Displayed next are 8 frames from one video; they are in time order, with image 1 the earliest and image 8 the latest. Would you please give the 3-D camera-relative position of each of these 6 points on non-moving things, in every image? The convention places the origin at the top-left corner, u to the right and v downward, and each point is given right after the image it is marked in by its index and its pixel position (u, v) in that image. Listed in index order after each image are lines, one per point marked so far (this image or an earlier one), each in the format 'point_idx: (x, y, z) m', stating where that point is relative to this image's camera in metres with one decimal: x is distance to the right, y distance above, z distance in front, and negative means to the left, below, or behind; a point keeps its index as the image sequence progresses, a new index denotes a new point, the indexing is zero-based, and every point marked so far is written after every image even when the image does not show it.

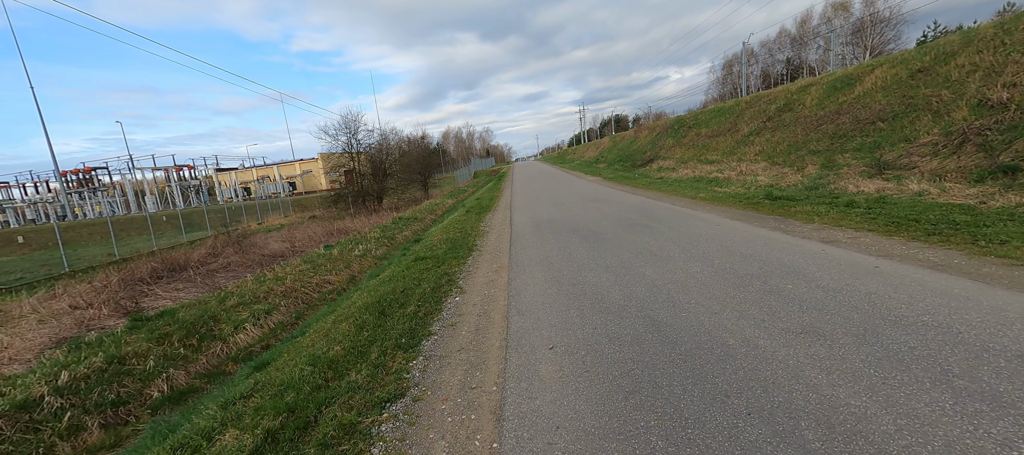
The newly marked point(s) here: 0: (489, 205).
0: (-1.0, +0.9, +17.0) m
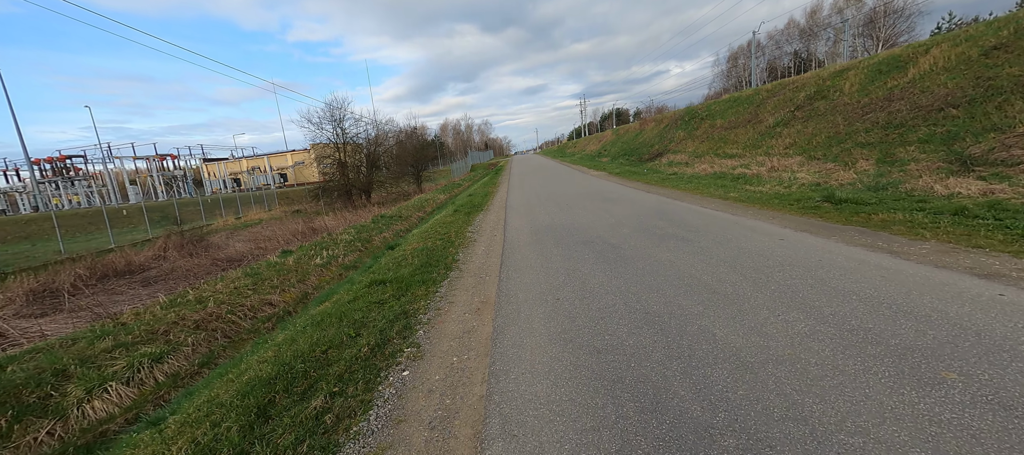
0: (-1.1, +0.9, +15.0) m
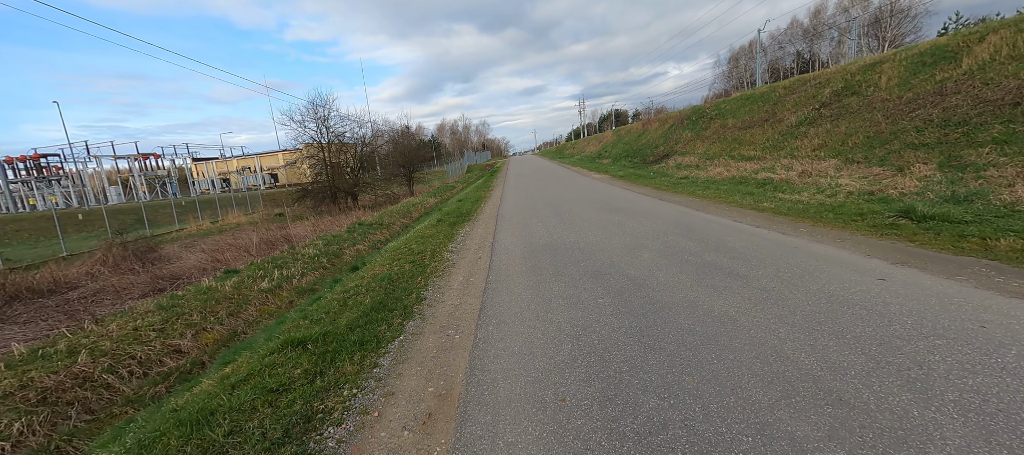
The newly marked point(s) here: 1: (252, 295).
0: (-1.4, +0.6, +13.2) m
1: (-5.1, -1.3, +7.6) m
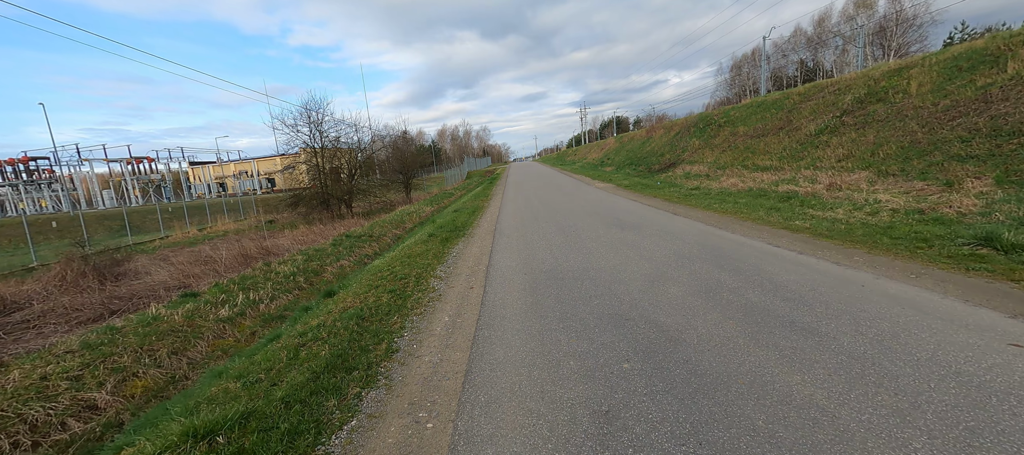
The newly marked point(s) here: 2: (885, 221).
0: (-1.4, +0.1, +12.1) m
1: (-5.2, -1.7, +6.5) m
2: (+7.0, +0.1, +7.2) m
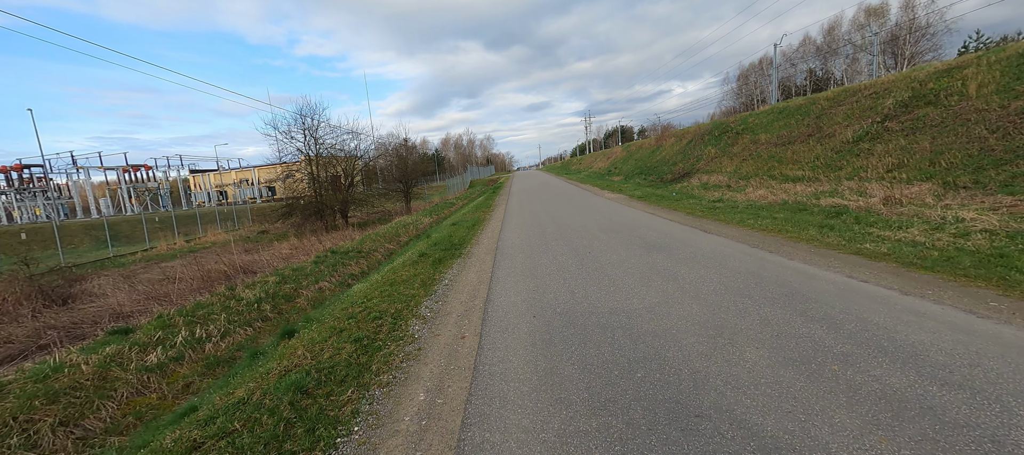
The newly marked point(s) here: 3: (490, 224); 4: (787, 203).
0: (-1.3, -0.4, +10.7) m
1: (-5.1, -2.0, +5.1) m
2: (+7.1, -0.3, +5.7) m
3: (-0.8, +0.1, +13.8) m
4: (+8.3, +0.8, +11.6) m
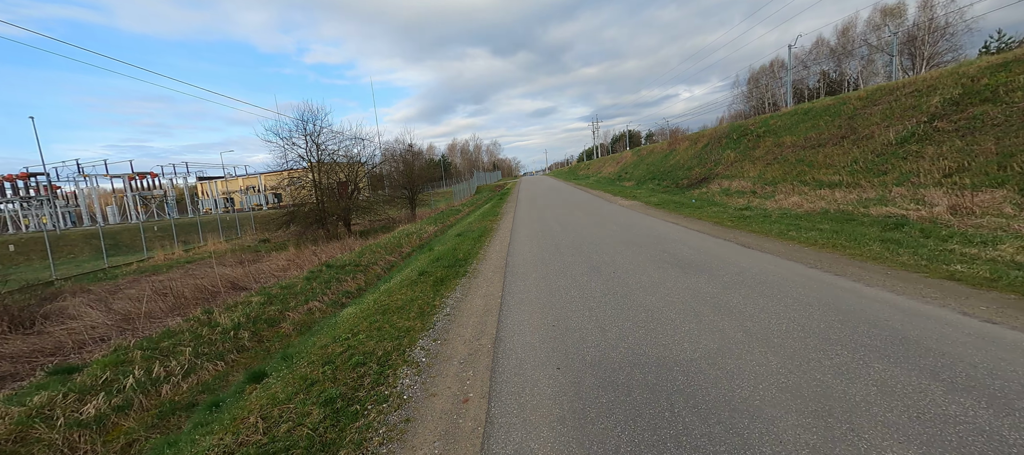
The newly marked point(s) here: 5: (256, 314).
0: (-1.0, -0.7, +9.6) m
1: (-4.9, -2.2, +4.1) m
2: (+7.3, -0.5, +4.5) m
3: (-0.5, -0.2, +12.7) m
4: (+8.6, +0.5, +10.4) m
5: (-5.2, -1.8, +7.9) m
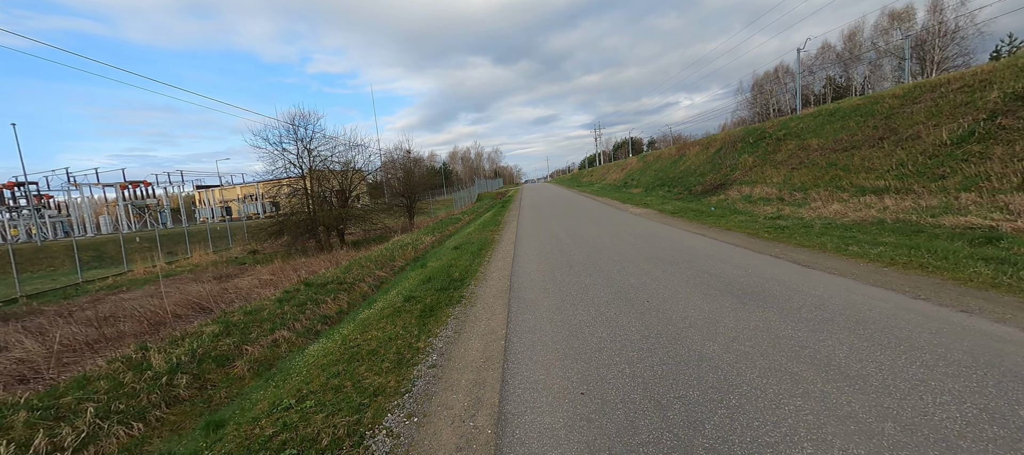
0: (-0.9, -1.0, +8.2) m
1: (-4.8, -2.4, +2.6) m
2: (+7.3, -0.7, +3.1) m
3: (-0.3, -0.6, +11.3) m
4: (+8.7, +0.2, +9.0) m
5: (-5.1, -2.0, +6.5) m
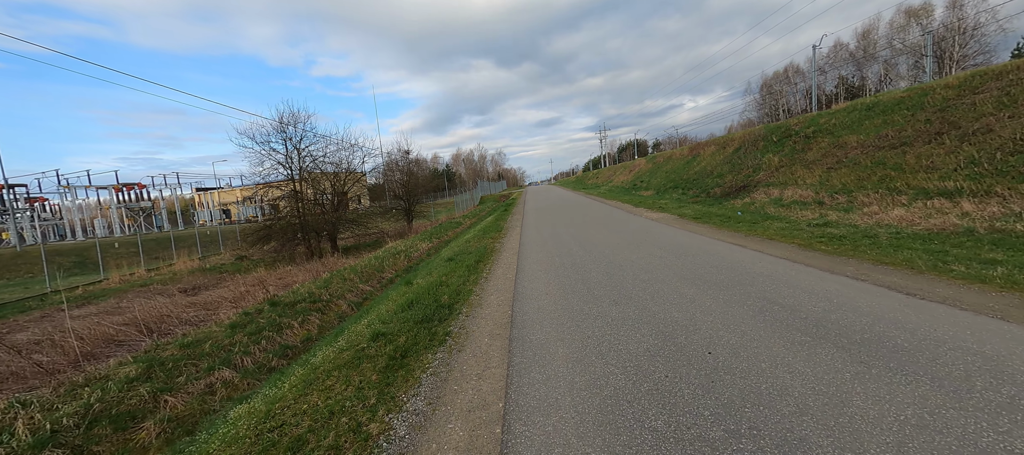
0: (-0.8, -1.2, +6.5) m
1: (-4.9, -2.6, +1.0) m
2: (+7.3, -0.9, +1.3) m
3: (-0.3, -0.8, +9.6) m
4: (+8.7, 0.0, +7.3) m
5: (-5.1, -2.2, +4.9) m
